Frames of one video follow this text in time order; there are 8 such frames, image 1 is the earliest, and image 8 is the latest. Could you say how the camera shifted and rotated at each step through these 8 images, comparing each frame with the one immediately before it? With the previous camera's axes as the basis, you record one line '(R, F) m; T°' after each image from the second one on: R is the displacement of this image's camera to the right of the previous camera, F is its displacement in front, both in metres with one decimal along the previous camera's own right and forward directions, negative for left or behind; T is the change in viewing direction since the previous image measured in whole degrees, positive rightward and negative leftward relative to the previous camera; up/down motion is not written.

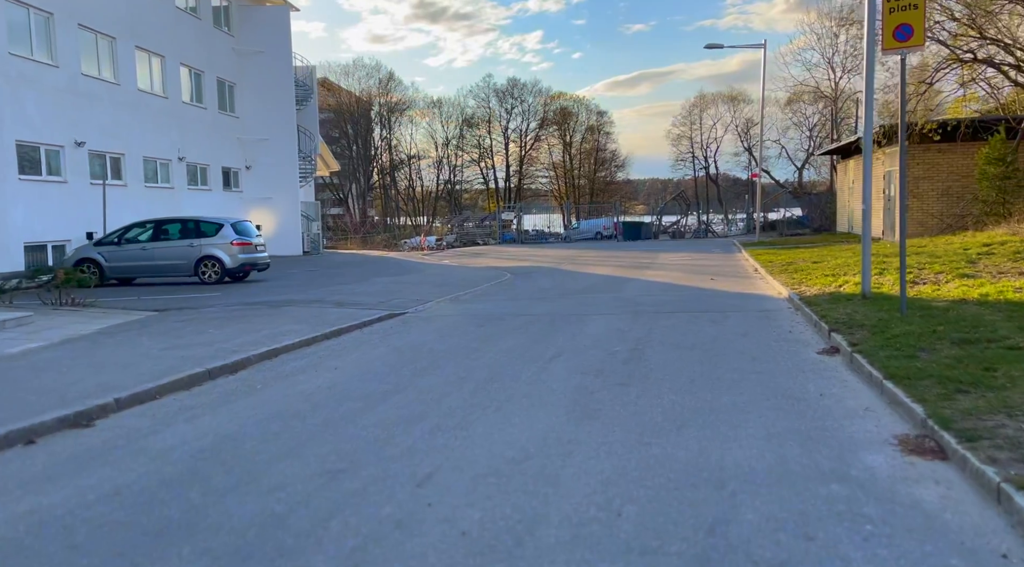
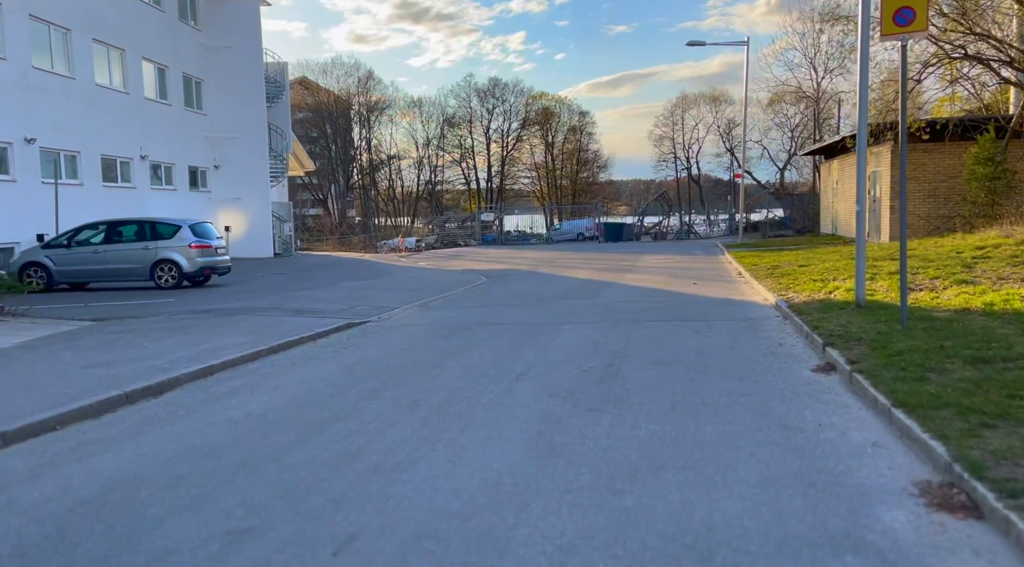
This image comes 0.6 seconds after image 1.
(+0.2, +0.9) m; +1°
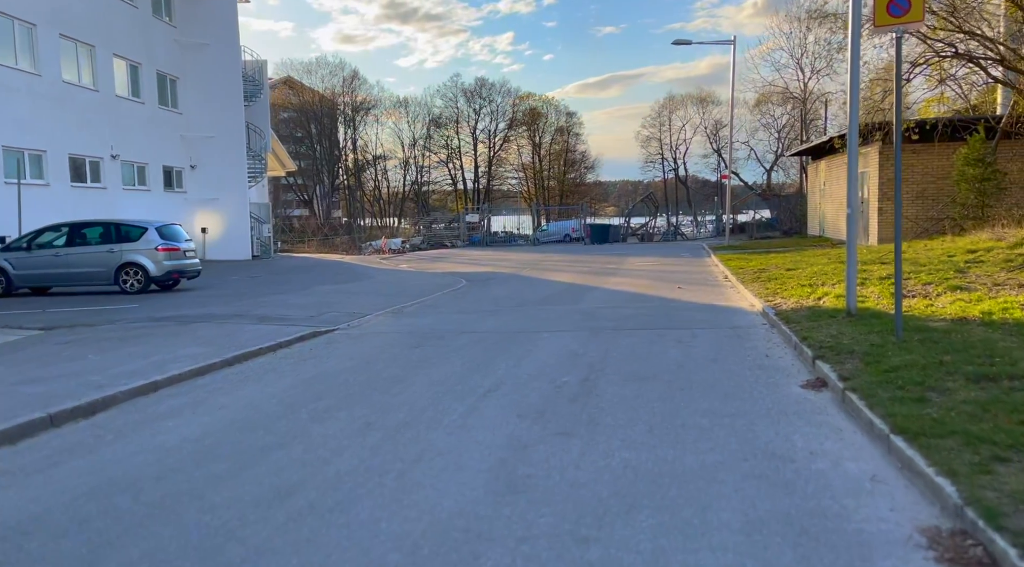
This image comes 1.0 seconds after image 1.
(+0.2, +0.6) m; +1°
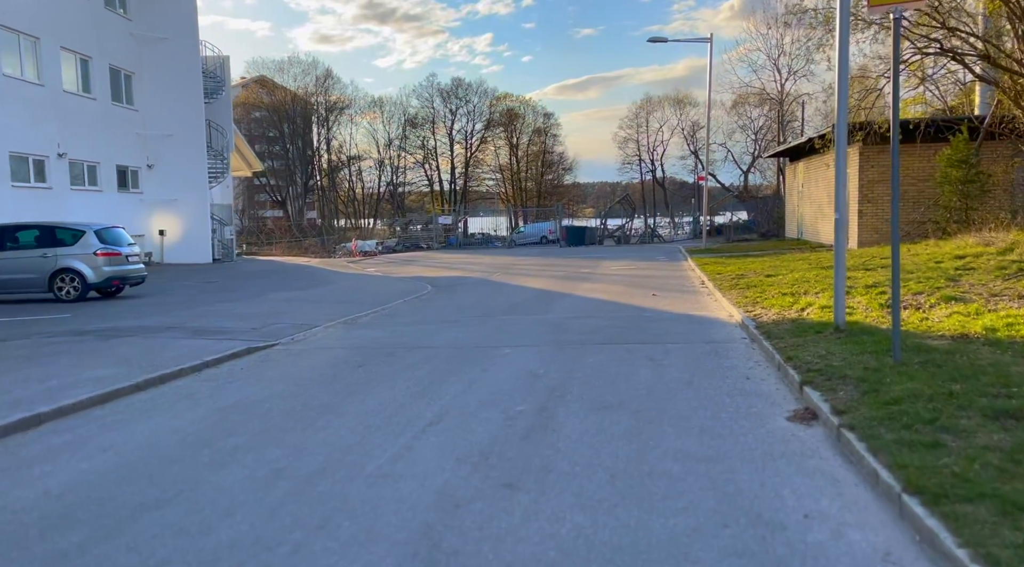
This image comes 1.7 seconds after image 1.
(+0.3, +1.0) m; +2°
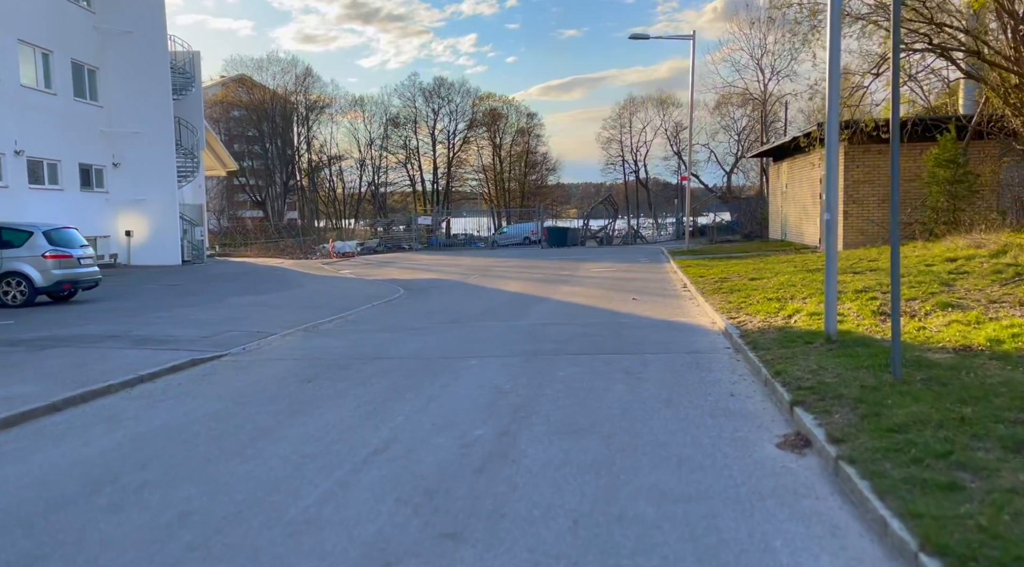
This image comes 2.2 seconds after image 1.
(+0.2, +0.8) m; +1°
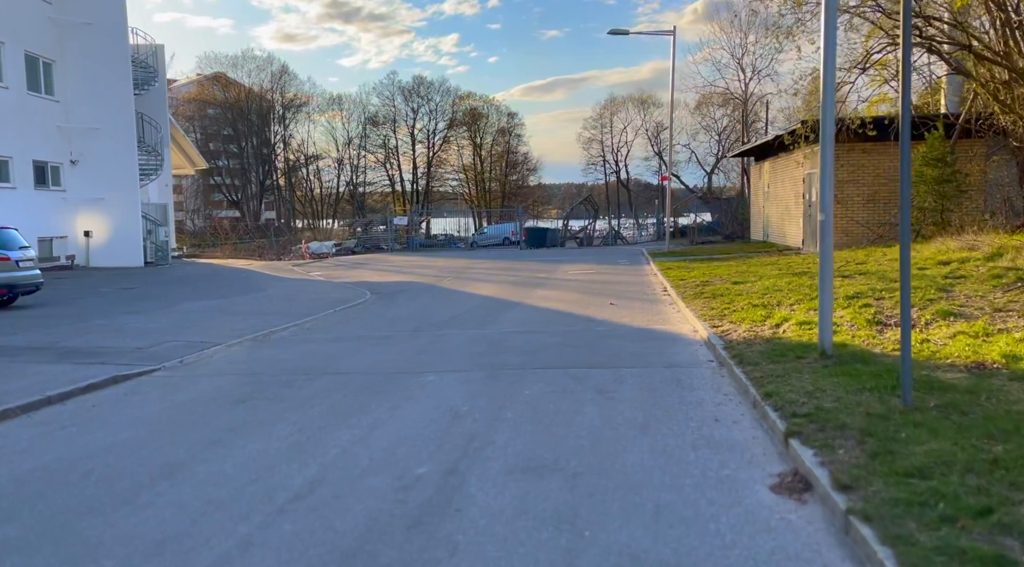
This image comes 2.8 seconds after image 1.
(+0.2, +0.9) m; +1°
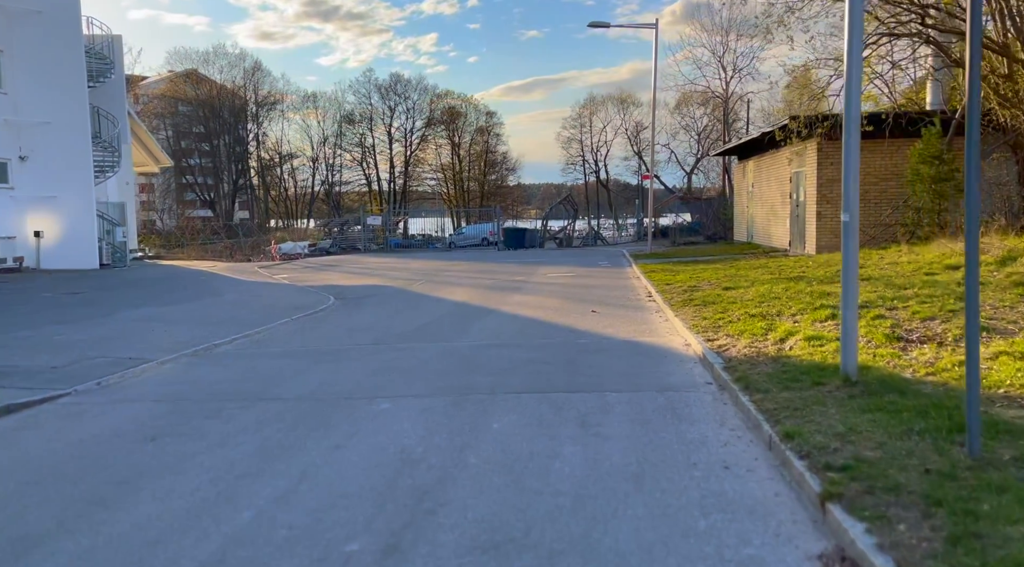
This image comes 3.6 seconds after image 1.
(+0.1, +1.2) m; +2°
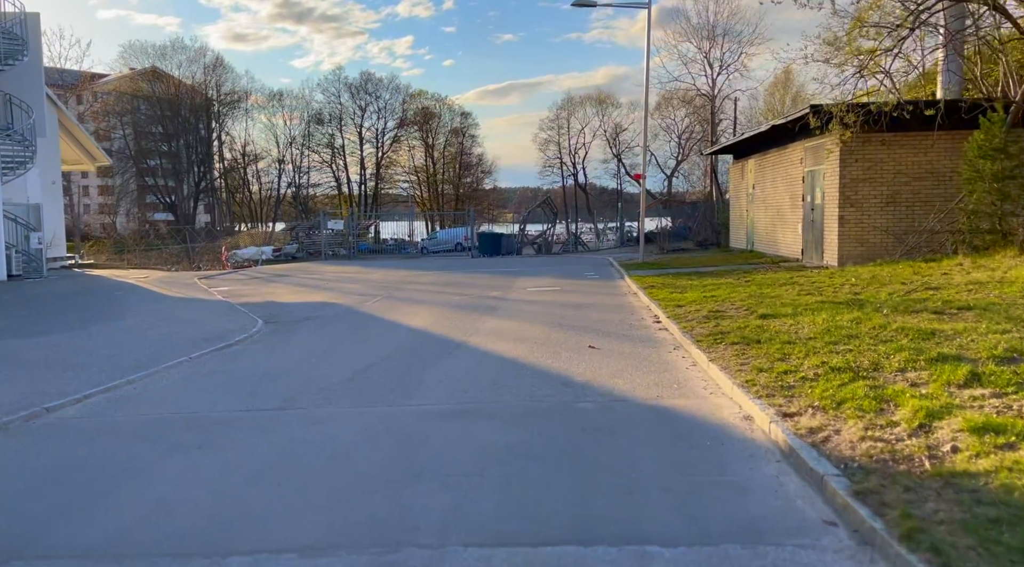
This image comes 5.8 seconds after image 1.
(+0.1, +3.4) m; +2°
